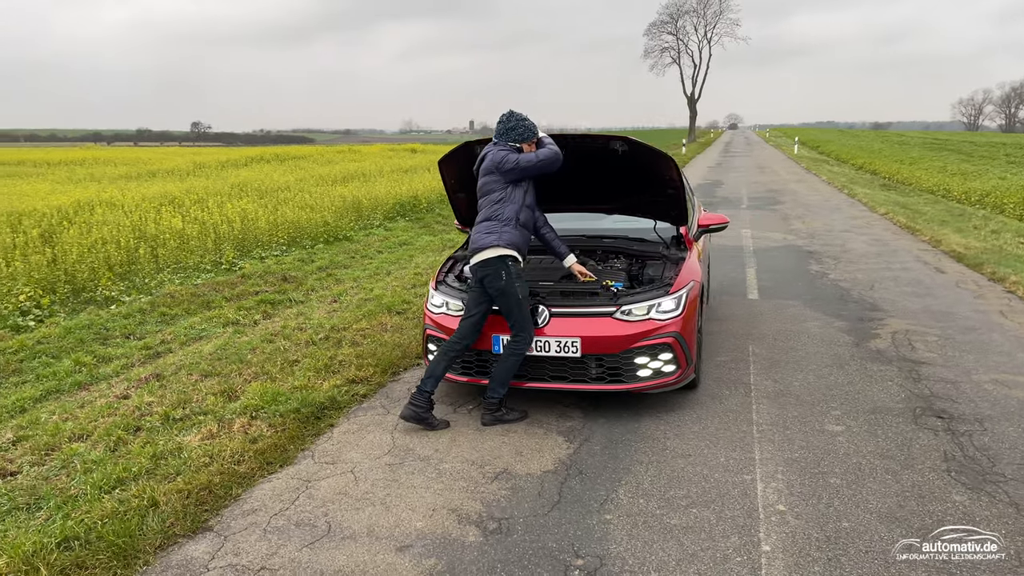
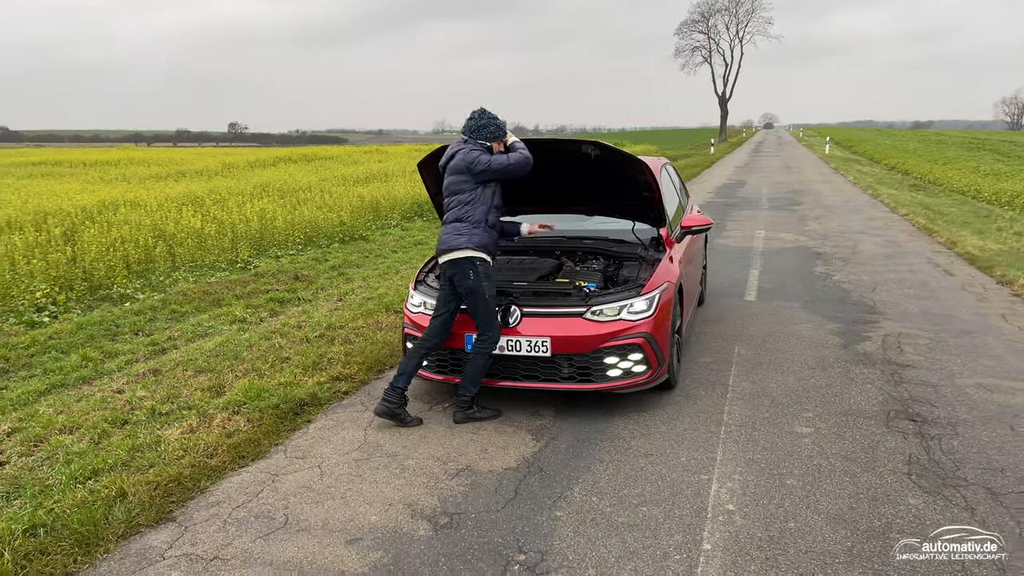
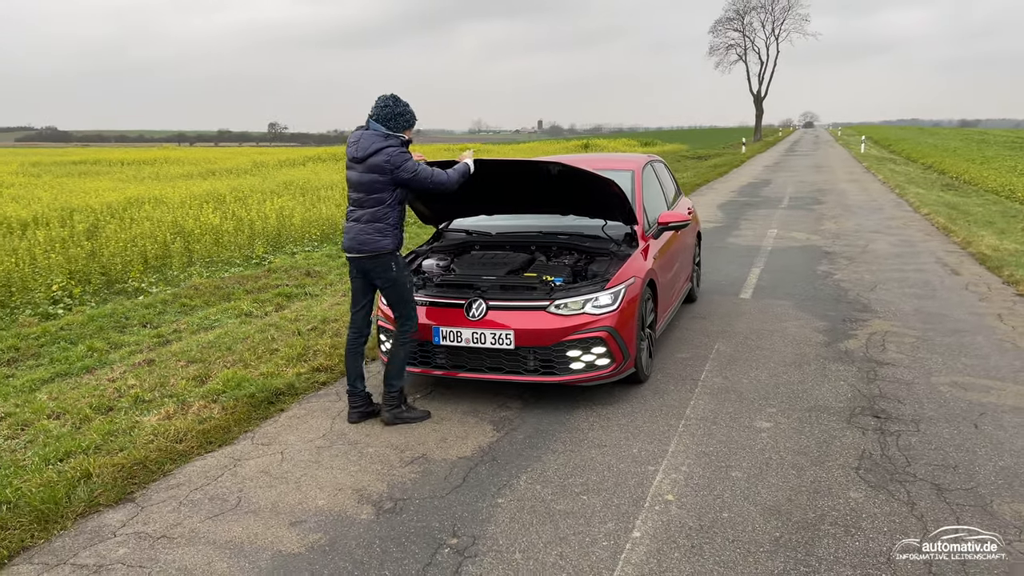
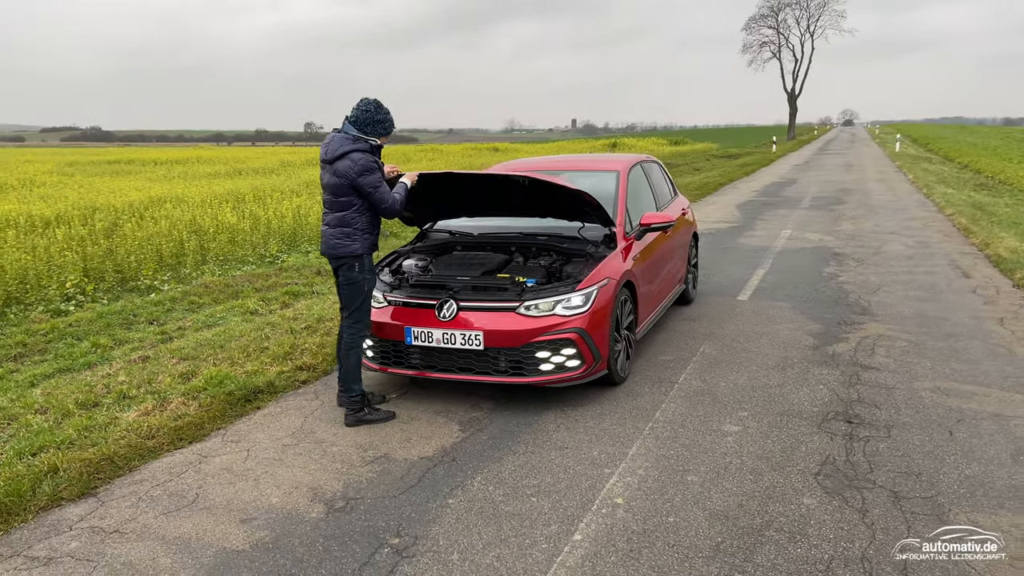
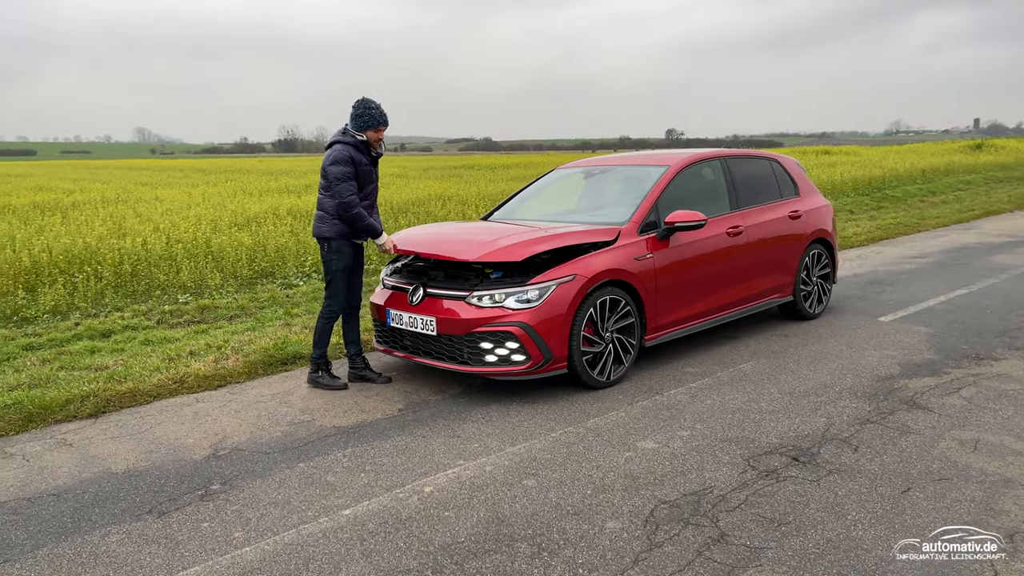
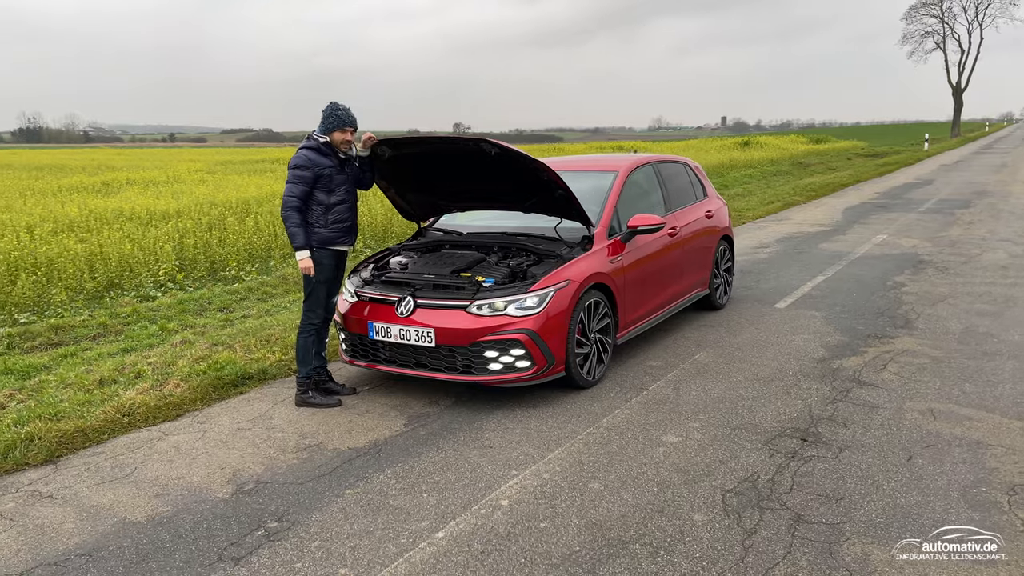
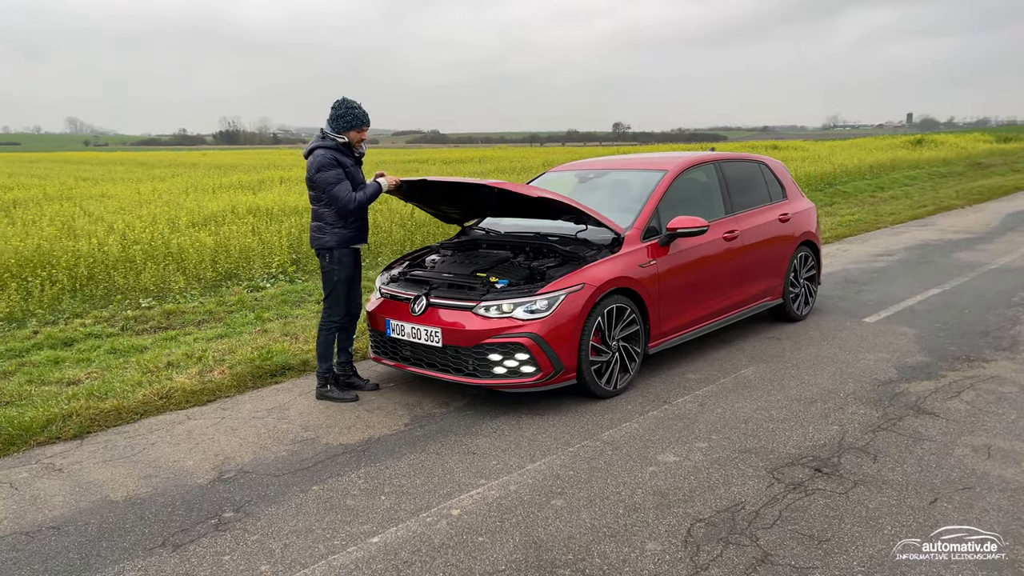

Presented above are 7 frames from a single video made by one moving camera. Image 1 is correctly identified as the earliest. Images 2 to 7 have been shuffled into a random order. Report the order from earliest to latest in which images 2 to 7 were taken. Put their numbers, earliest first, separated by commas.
2, 3, 4, 6, 7, 5
